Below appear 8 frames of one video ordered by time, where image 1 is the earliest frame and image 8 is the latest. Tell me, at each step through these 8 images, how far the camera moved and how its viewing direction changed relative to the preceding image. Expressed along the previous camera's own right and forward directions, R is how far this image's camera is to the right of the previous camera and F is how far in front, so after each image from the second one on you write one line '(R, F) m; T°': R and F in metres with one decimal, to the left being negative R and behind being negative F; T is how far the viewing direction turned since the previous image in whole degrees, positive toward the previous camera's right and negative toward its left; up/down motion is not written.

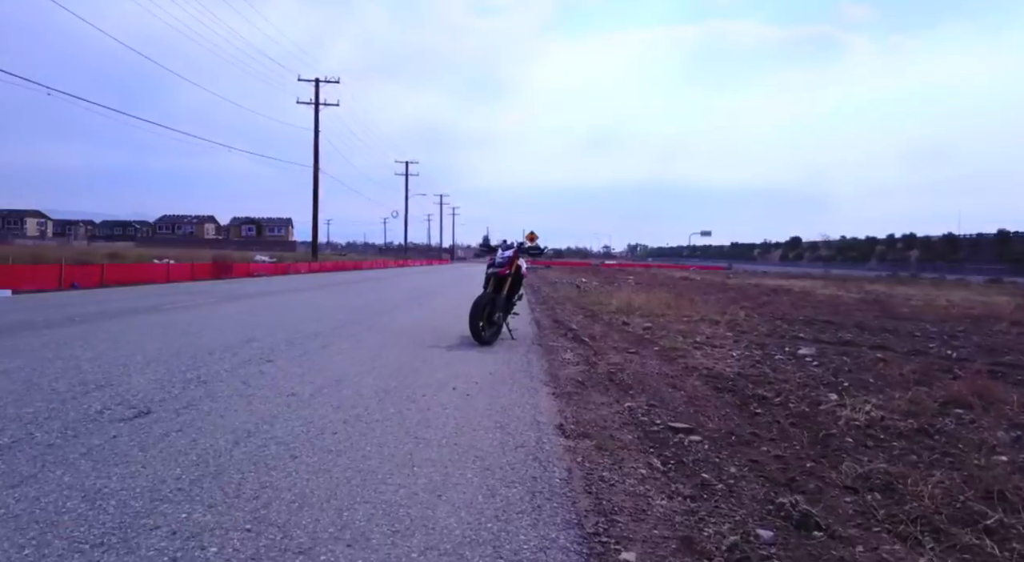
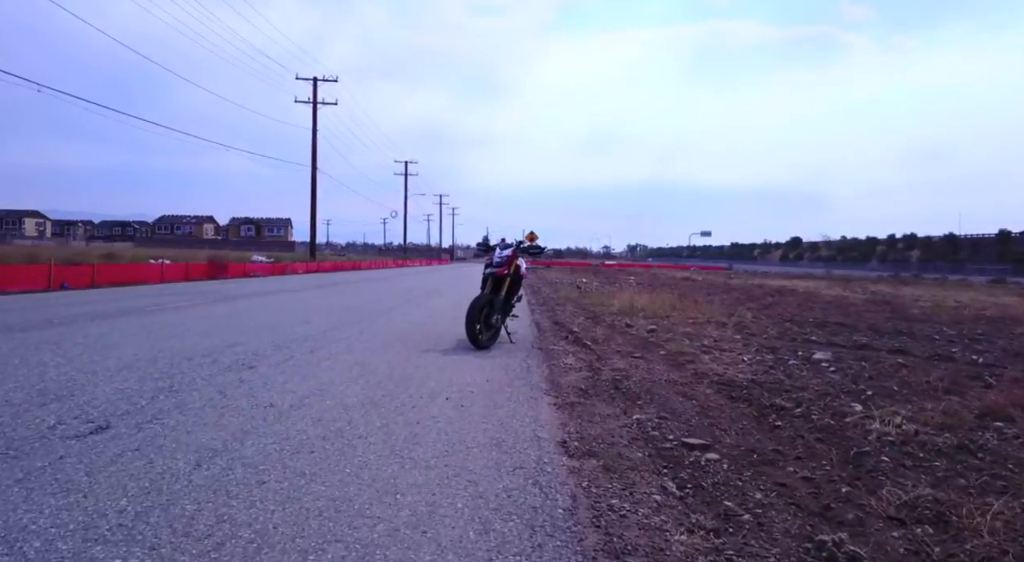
(0.0, +0.5) m; 0°
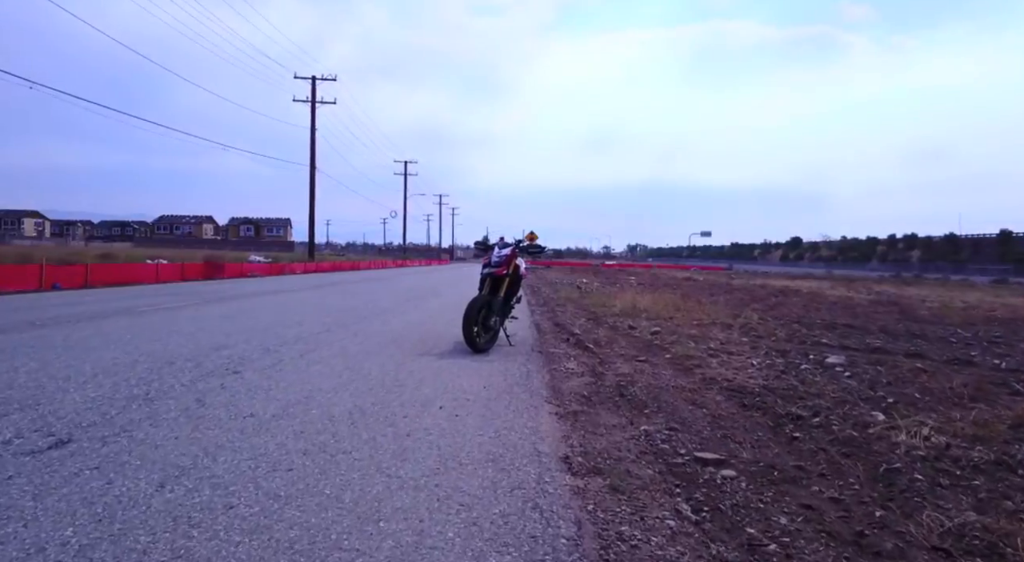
(0.0, +0.4) m; 0°
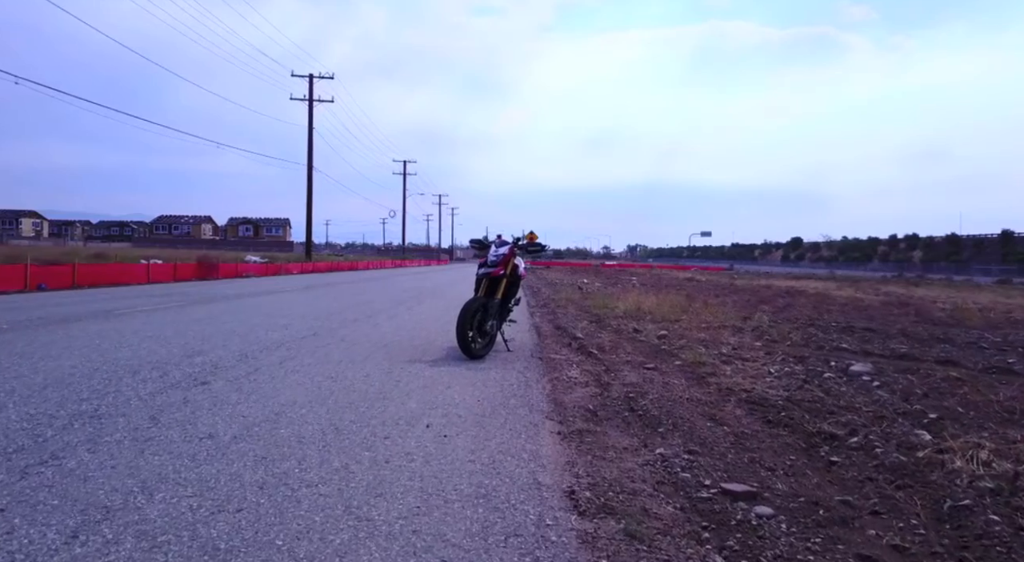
(0.0, +0.7) m; 0°
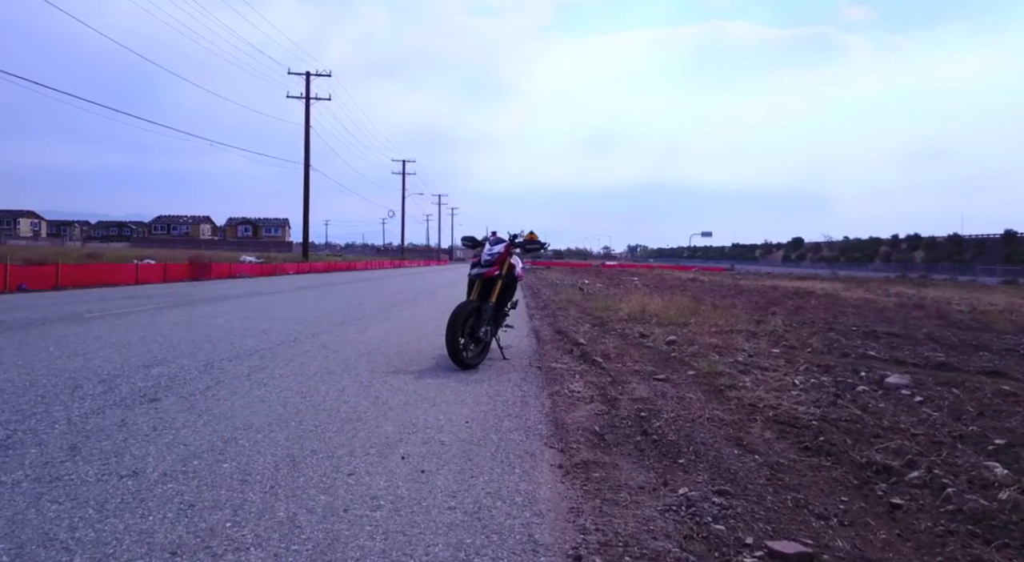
(+0.1, +0.9) m; 0°
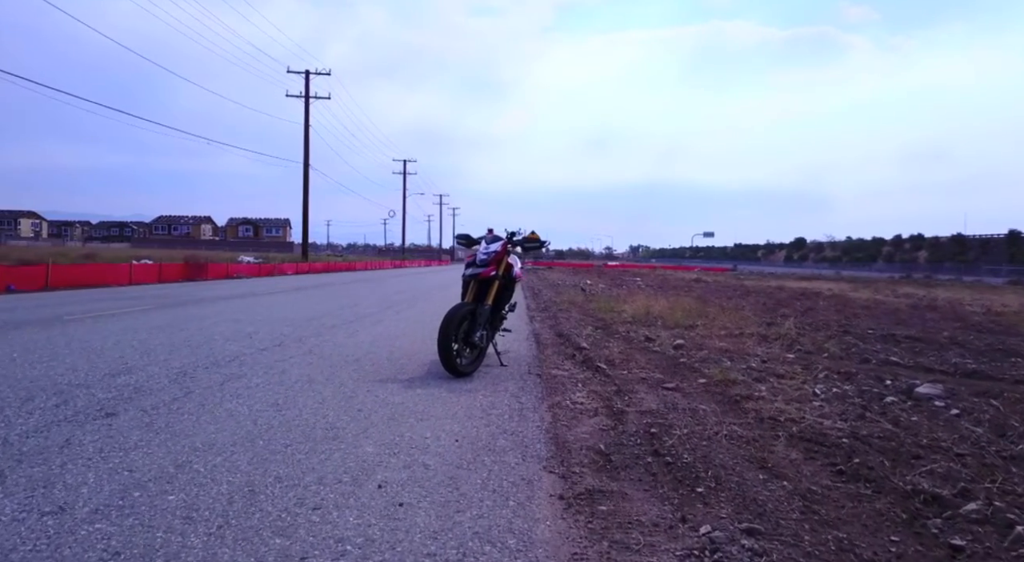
(+0.1, +0.6) m; 0°
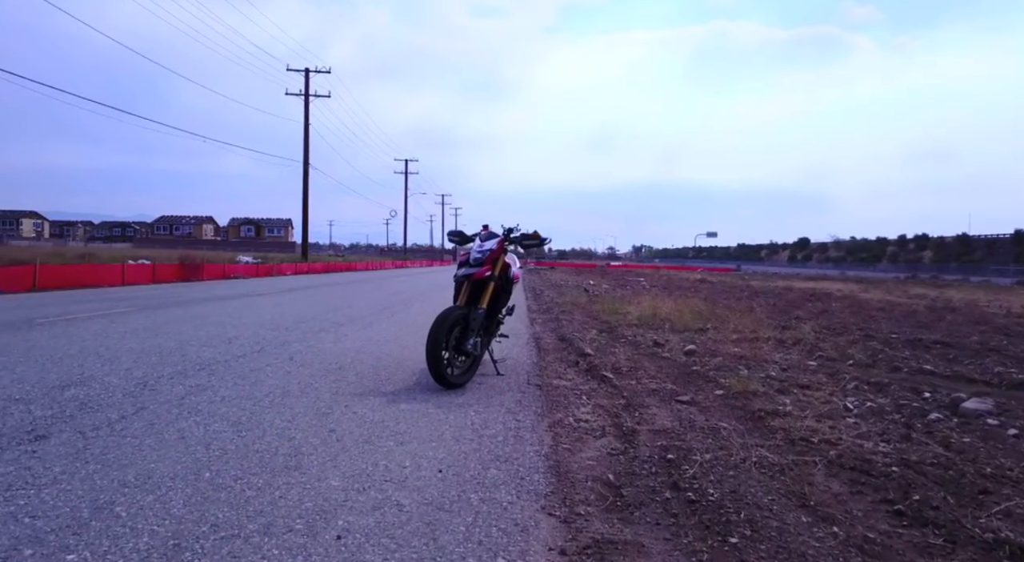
(+0.1, +0.8) m; 0°
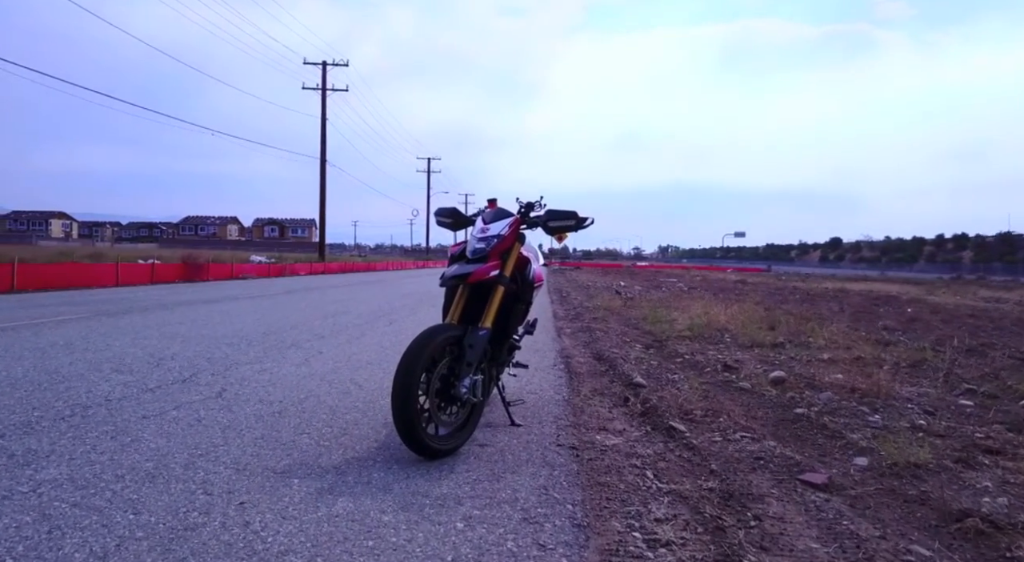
(0.0, +2.6) m; -2°
